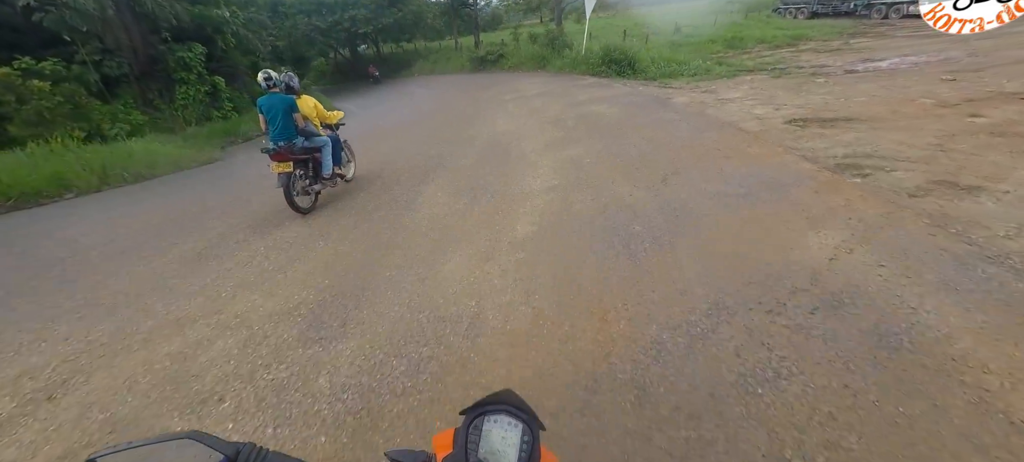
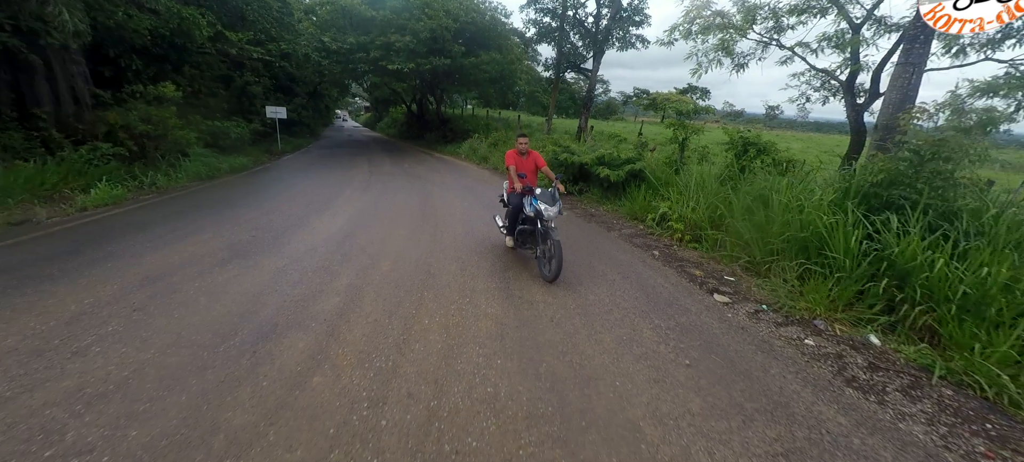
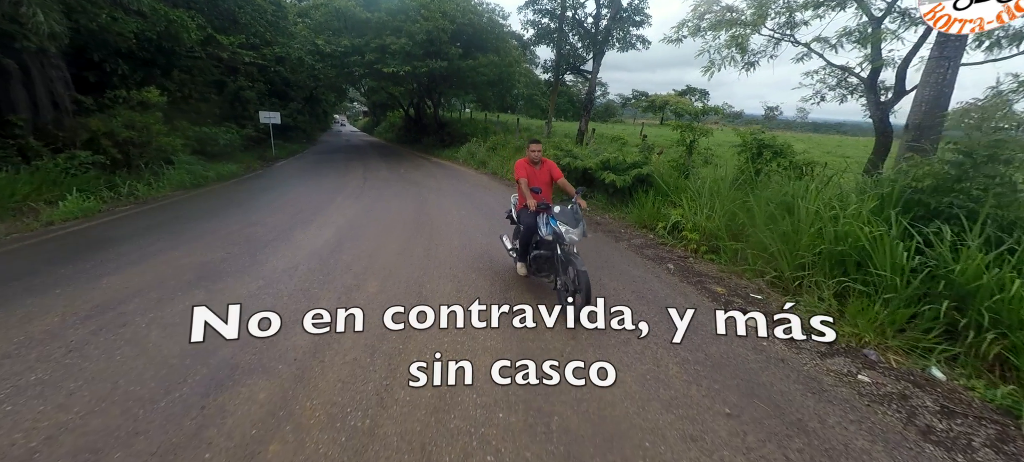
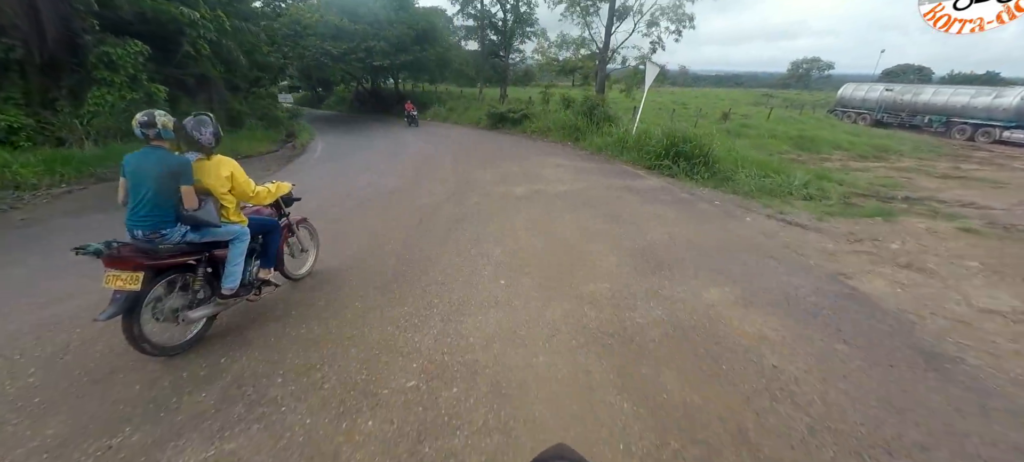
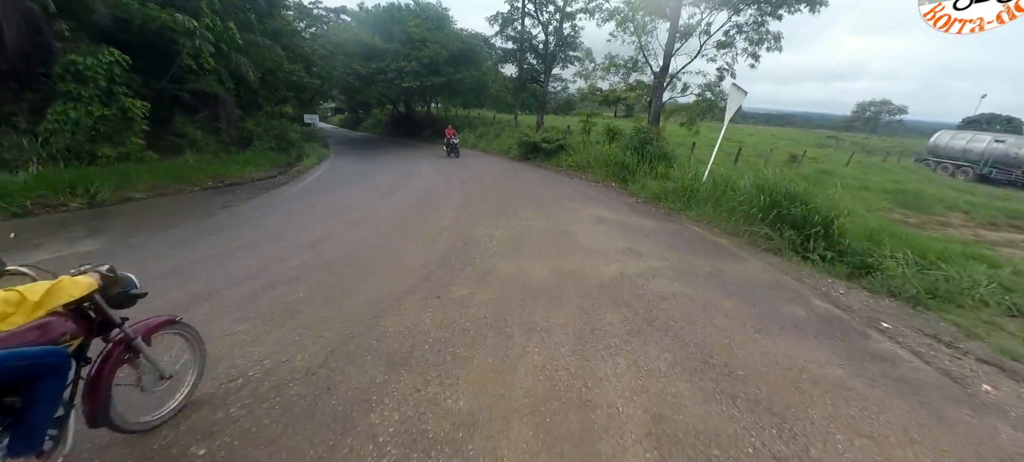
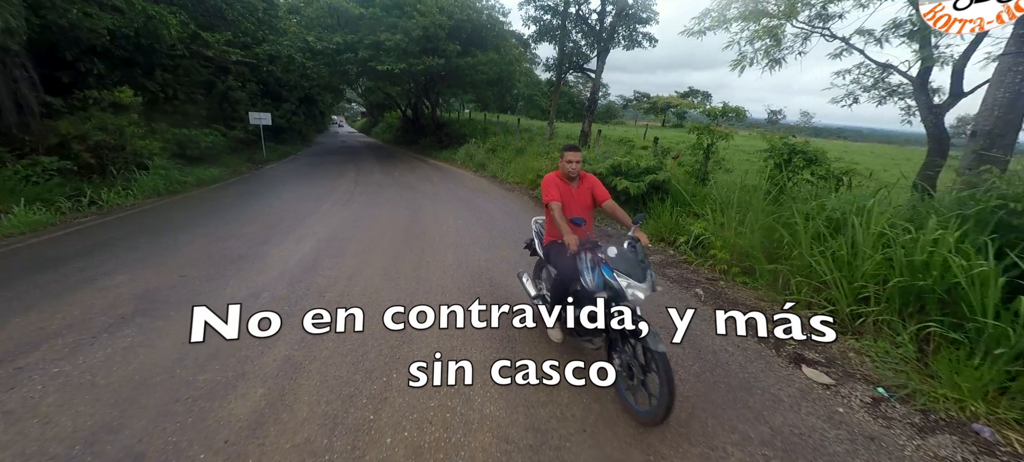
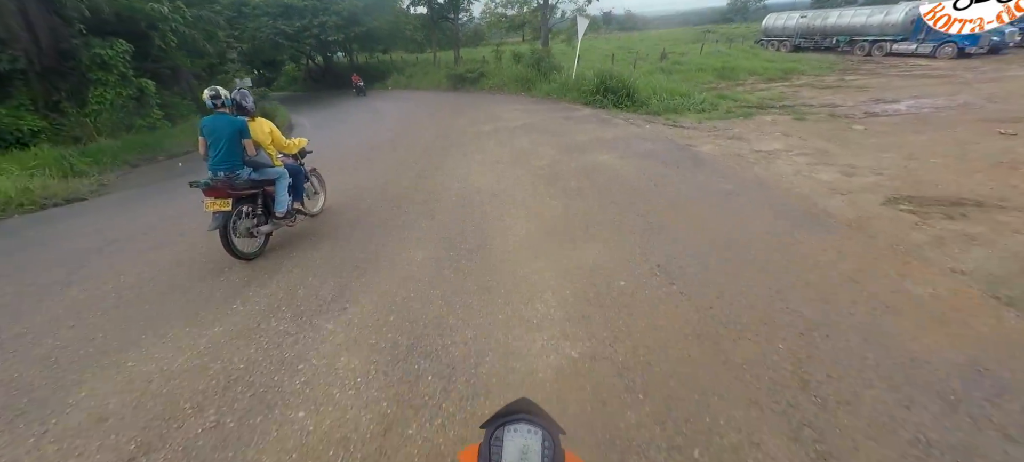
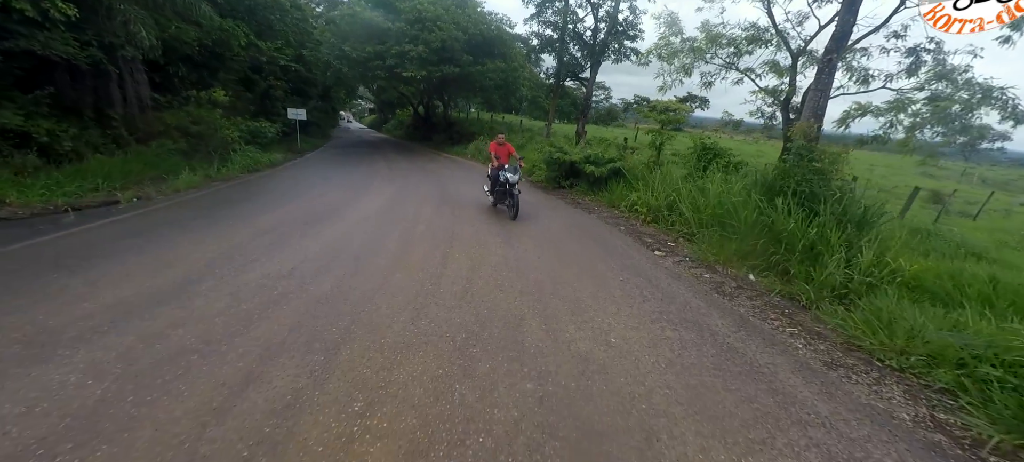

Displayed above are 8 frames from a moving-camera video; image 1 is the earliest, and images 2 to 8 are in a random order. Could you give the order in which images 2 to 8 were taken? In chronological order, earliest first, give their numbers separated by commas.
7, 4, 5, 8, 2, 3, 6
